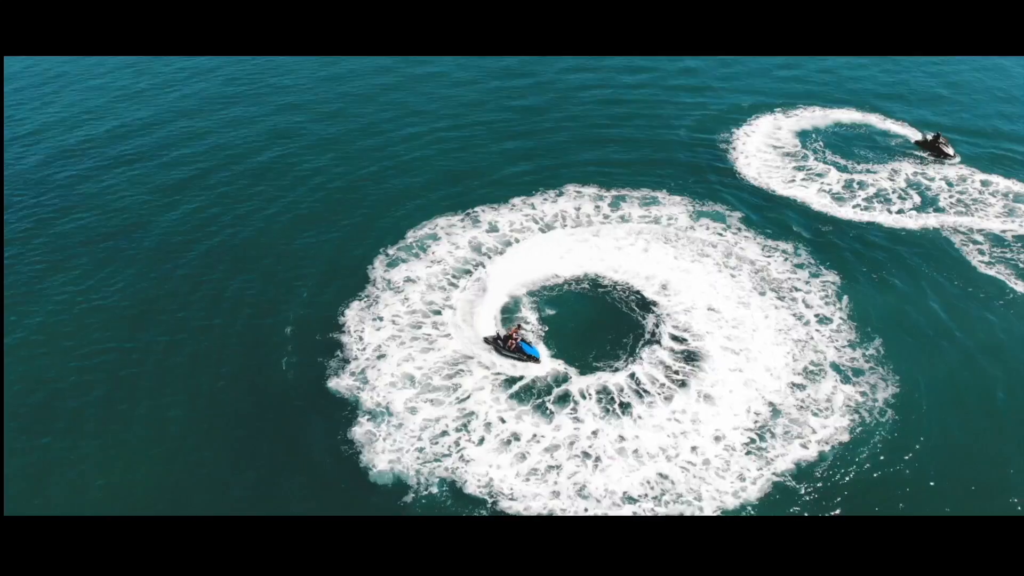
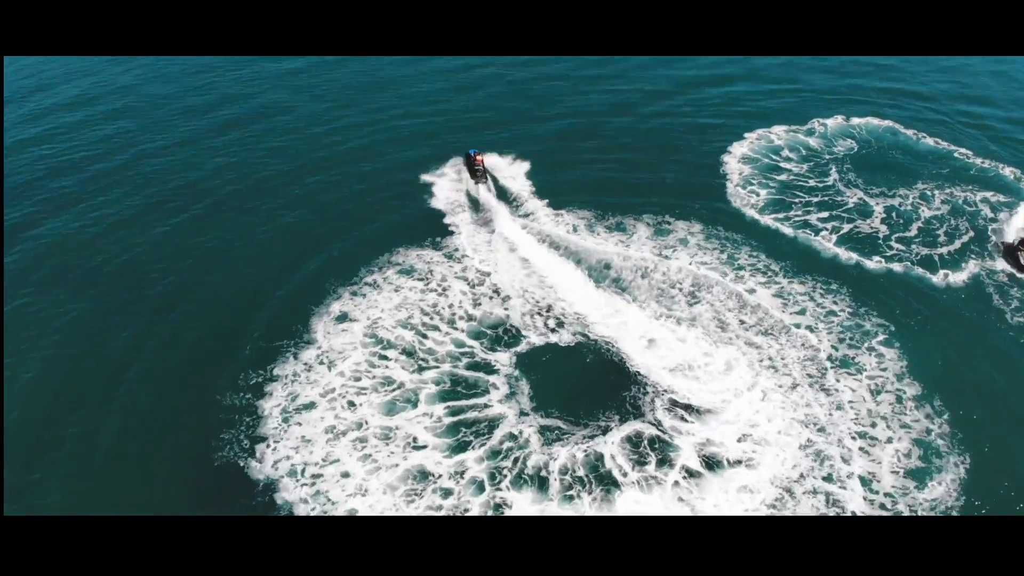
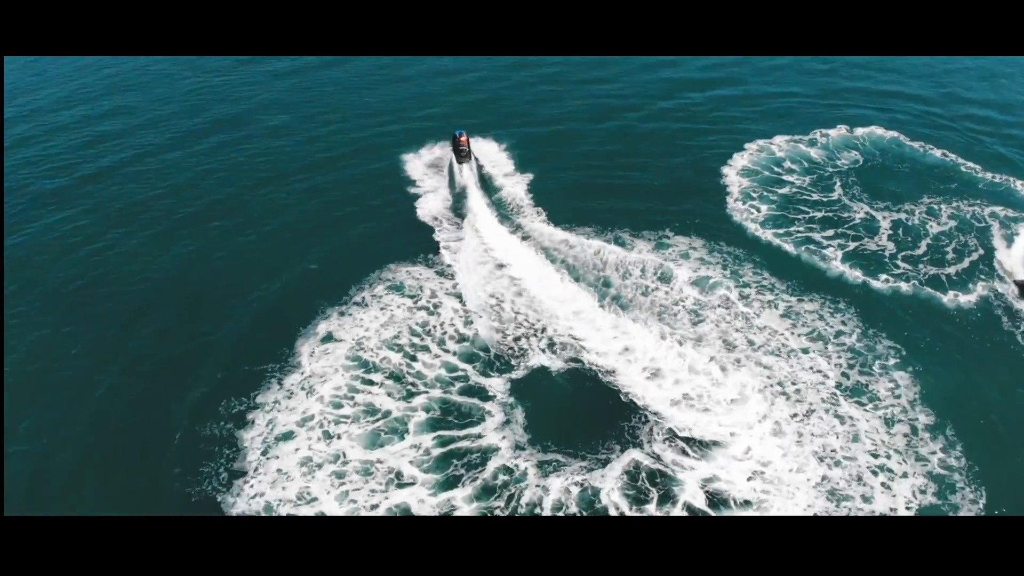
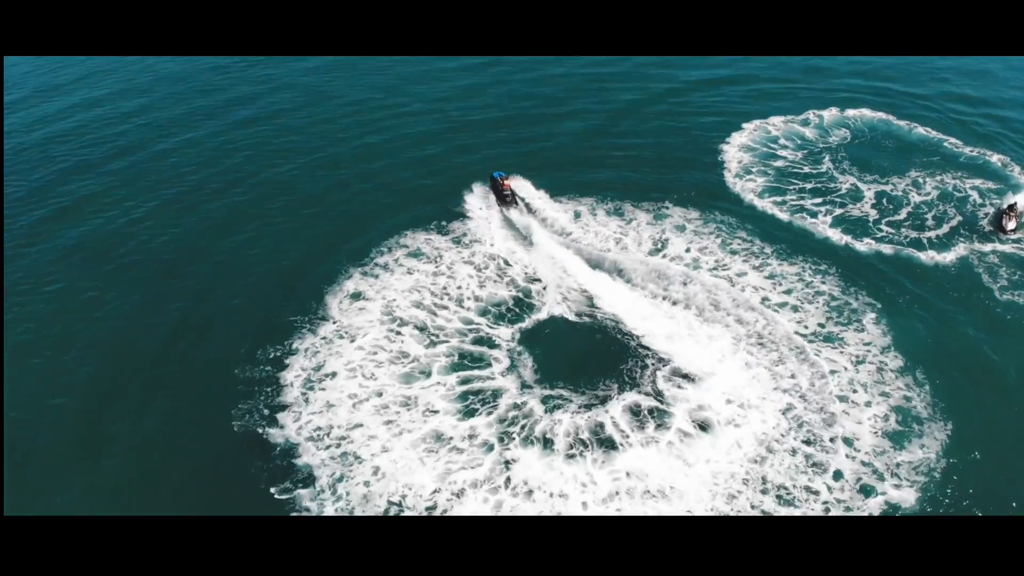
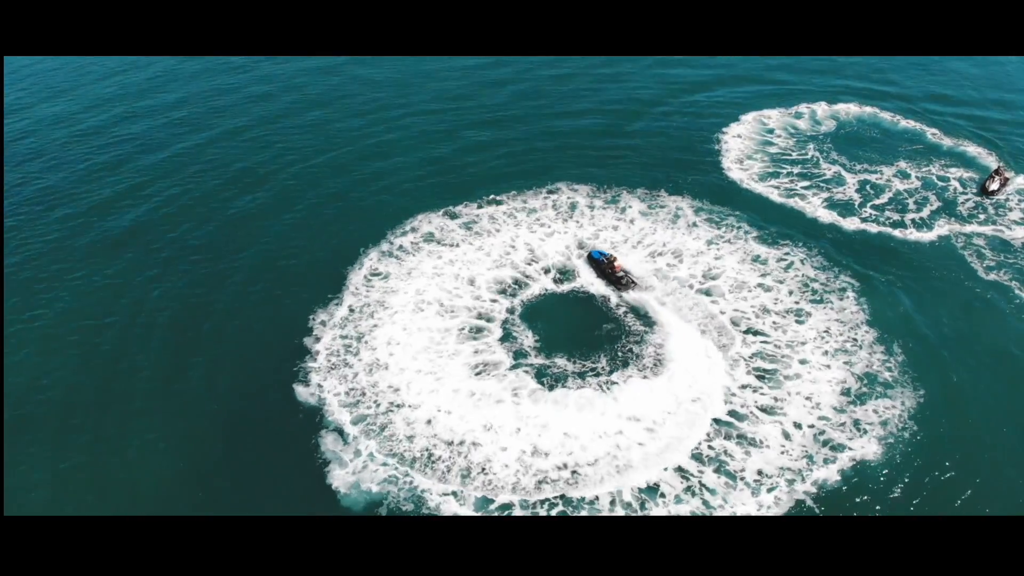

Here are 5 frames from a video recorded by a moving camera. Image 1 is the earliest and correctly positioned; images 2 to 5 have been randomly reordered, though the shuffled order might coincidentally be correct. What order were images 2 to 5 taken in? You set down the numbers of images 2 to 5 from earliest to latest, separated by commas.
5, 4, 2, 3
